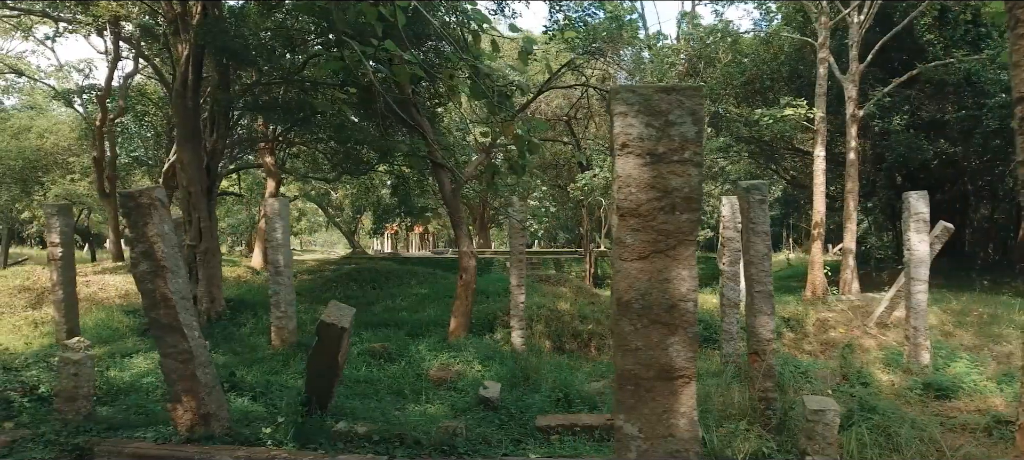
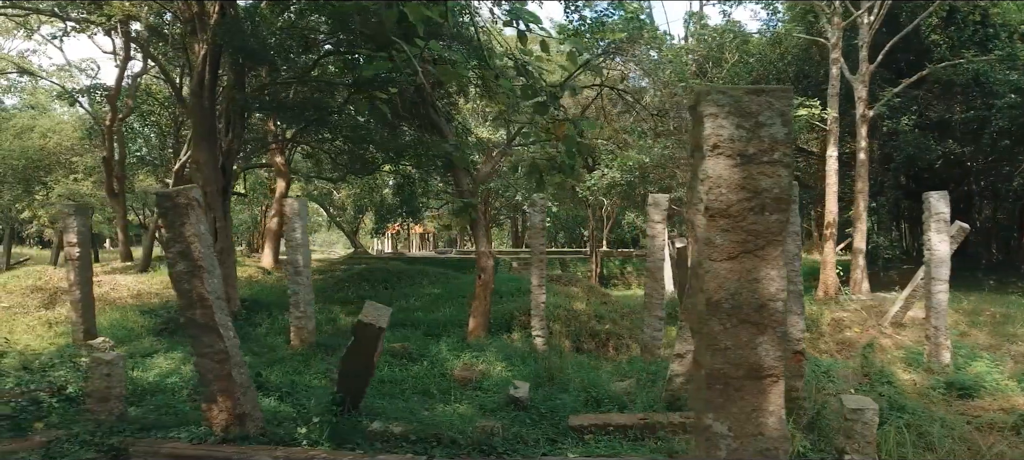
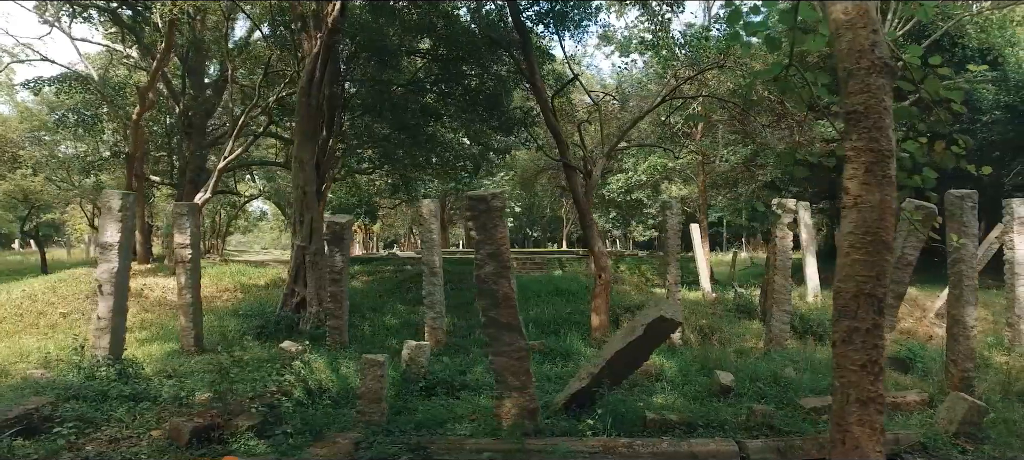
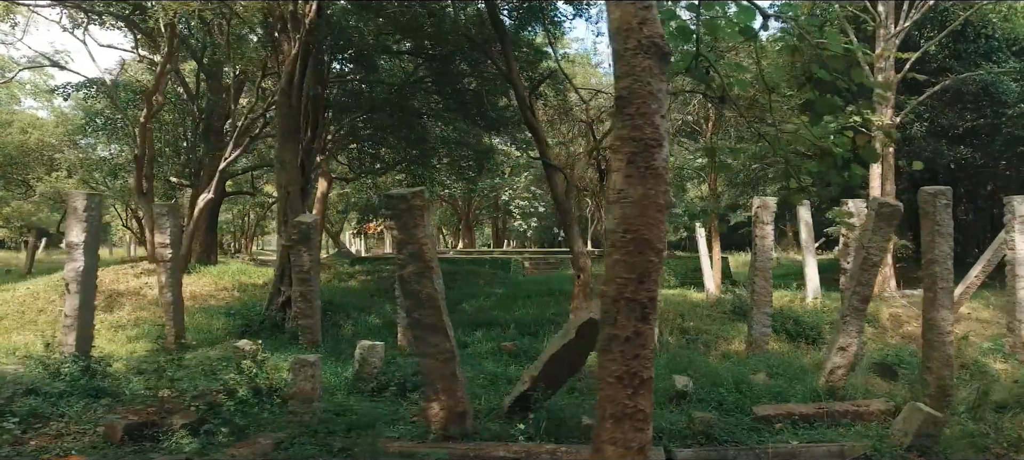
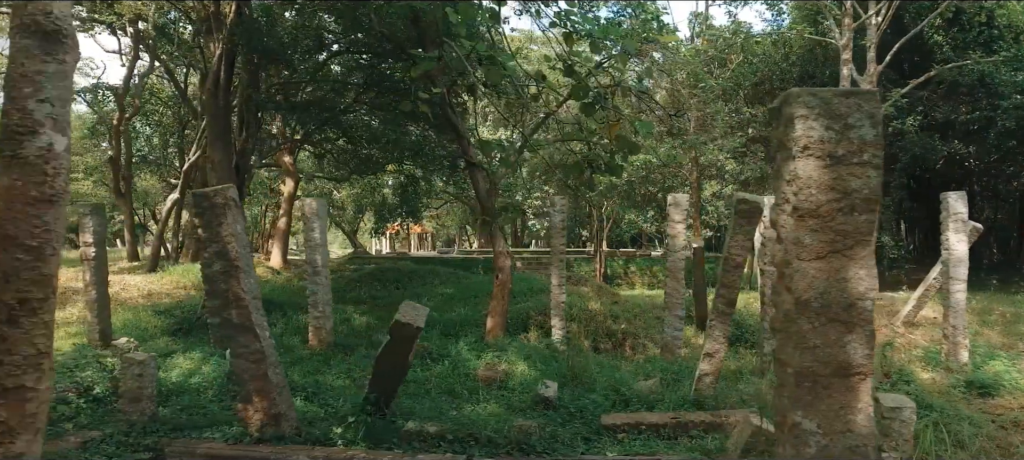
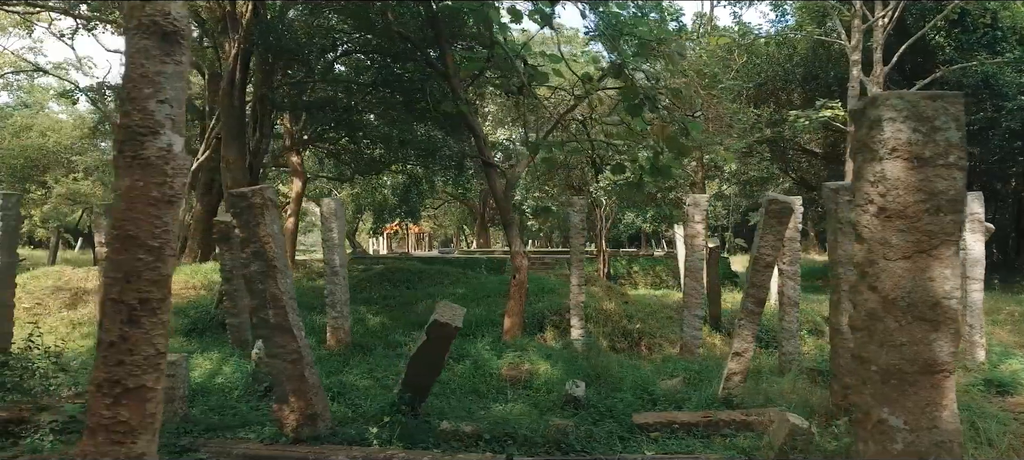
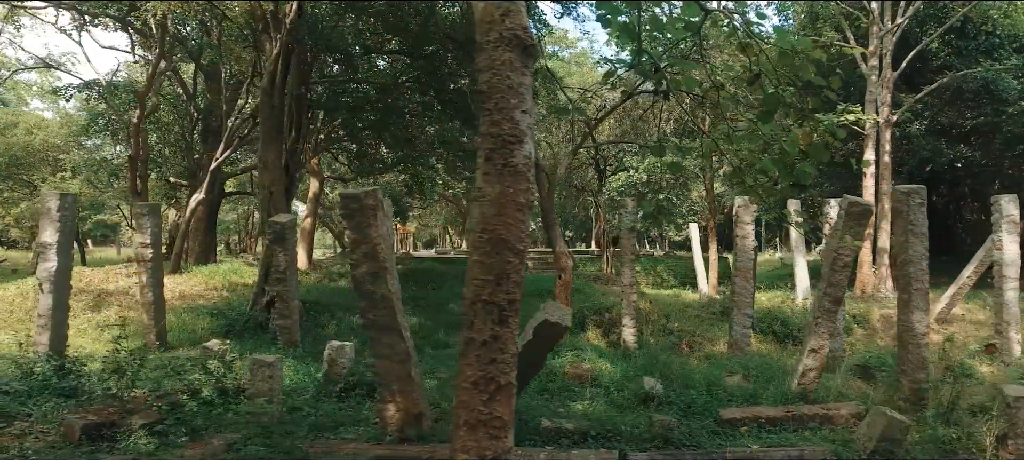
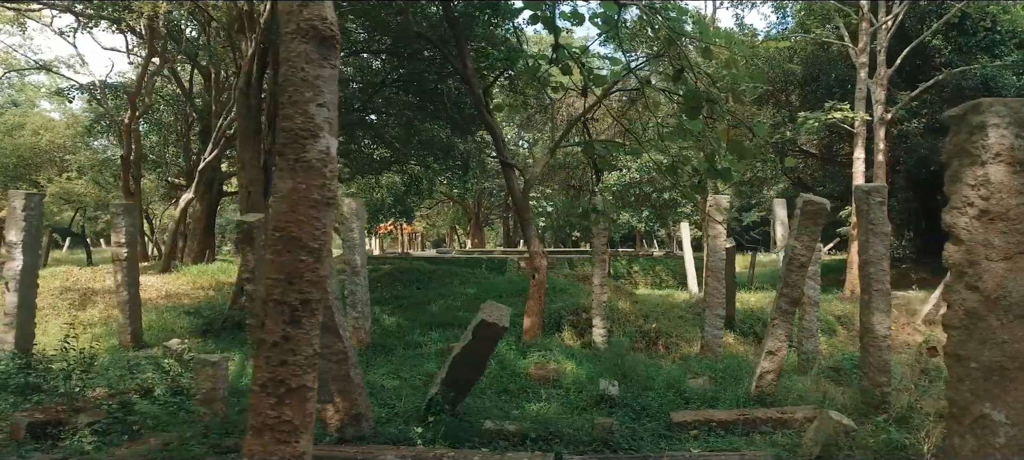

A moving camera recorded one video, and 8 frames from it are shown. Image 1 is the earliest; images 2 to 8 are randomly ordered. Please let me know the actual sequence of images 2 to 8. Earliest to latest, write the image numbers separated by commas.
2, 5, 6, 8, 7, 4, 3
